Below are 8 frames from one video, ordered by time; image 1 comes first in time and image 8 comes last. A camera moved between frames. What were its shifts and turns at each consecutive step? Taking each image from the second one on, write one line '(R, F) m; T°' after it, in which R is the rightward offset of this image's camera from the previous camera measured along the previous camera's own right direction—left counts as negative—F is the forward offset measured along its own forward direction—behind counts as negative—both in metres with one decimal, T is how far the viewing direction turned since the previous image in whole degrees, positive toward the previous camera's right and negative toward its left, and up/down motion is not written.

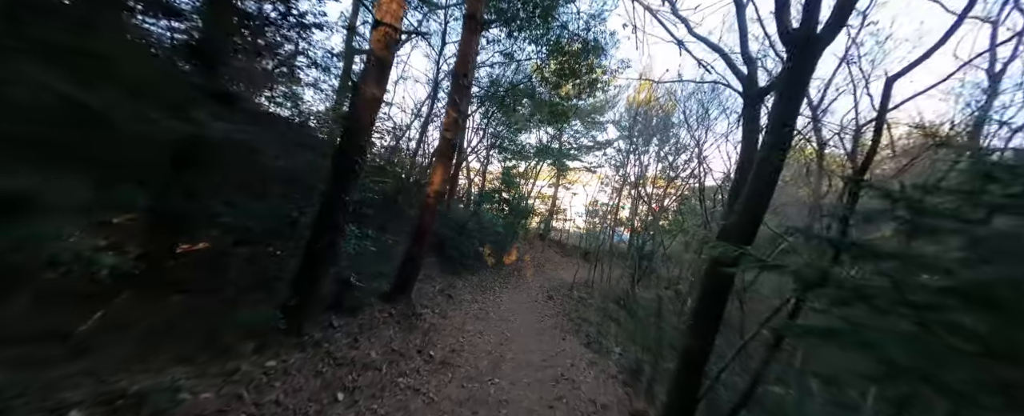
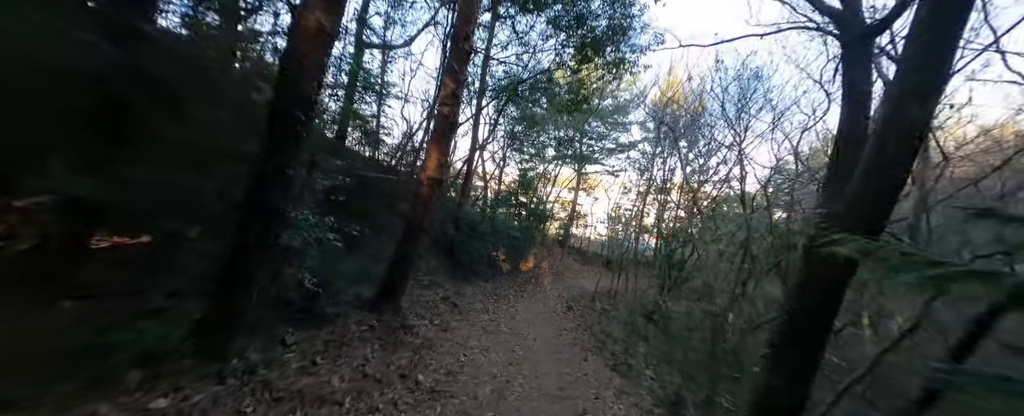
(+0.1, +0.9) m; -4°
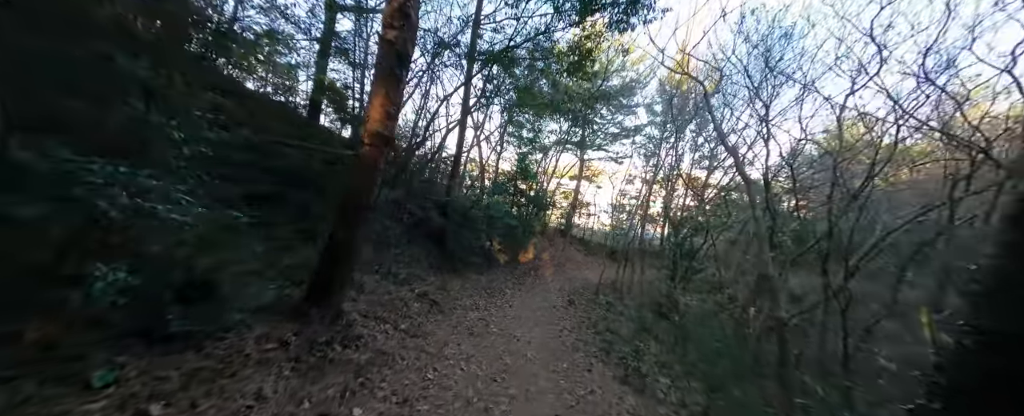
(+0.2, +1.1) m; 0°
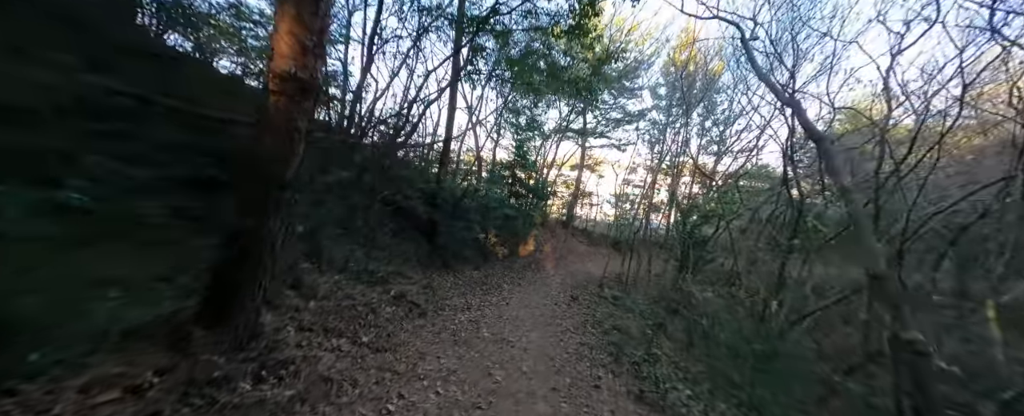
(+0.2, +0.9) m; 0°
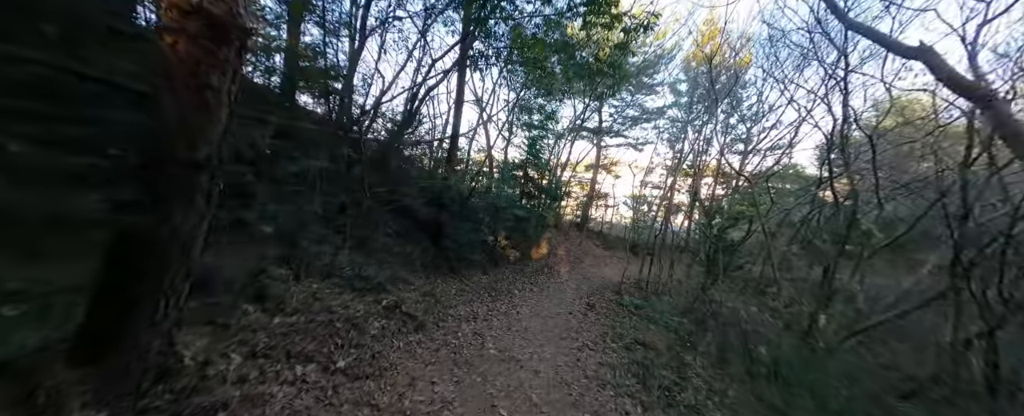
(0.0, +0.7) m; -2°
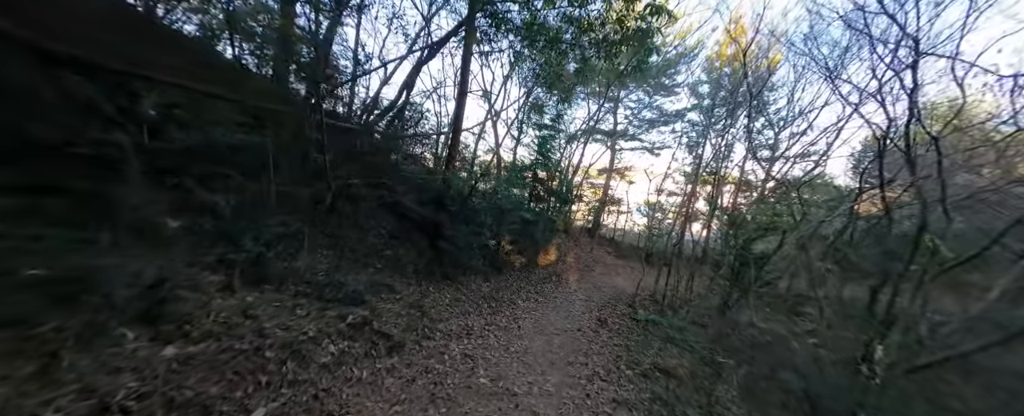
(+0.1, +0.8) m; -2°
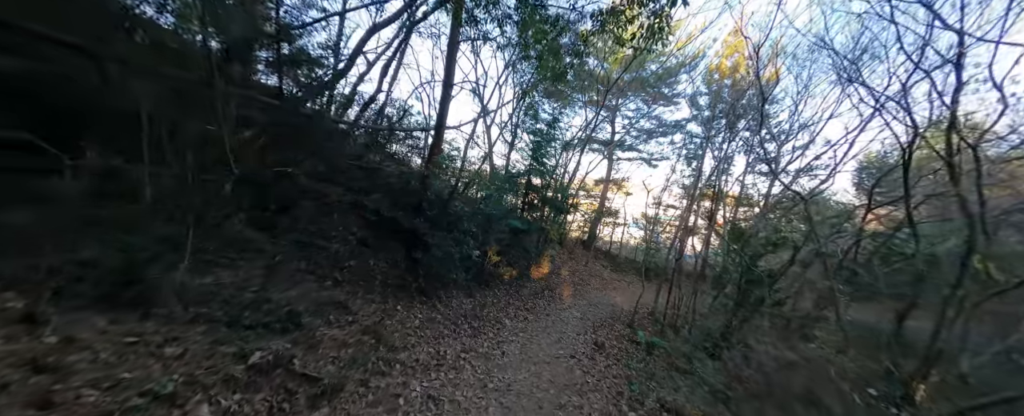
(+0.2, +0.9) m; +1°
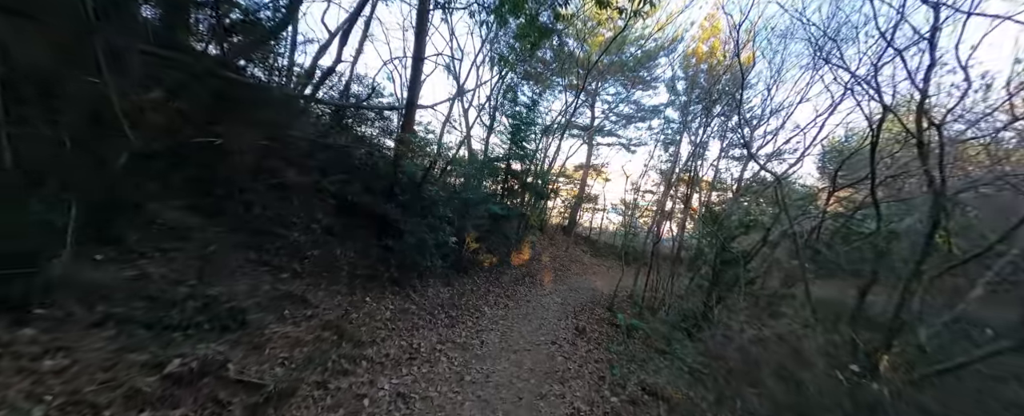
(+0.1, +0.3) m; +3°
